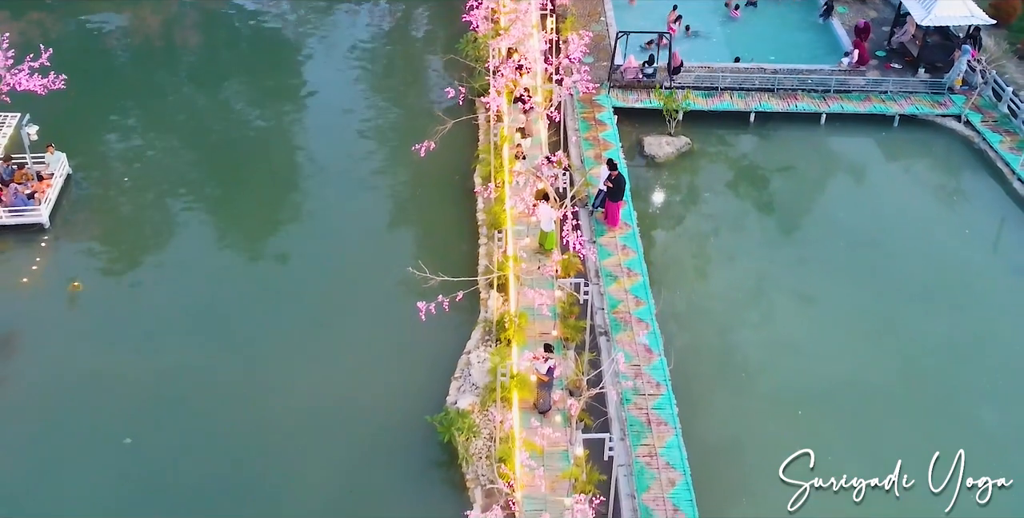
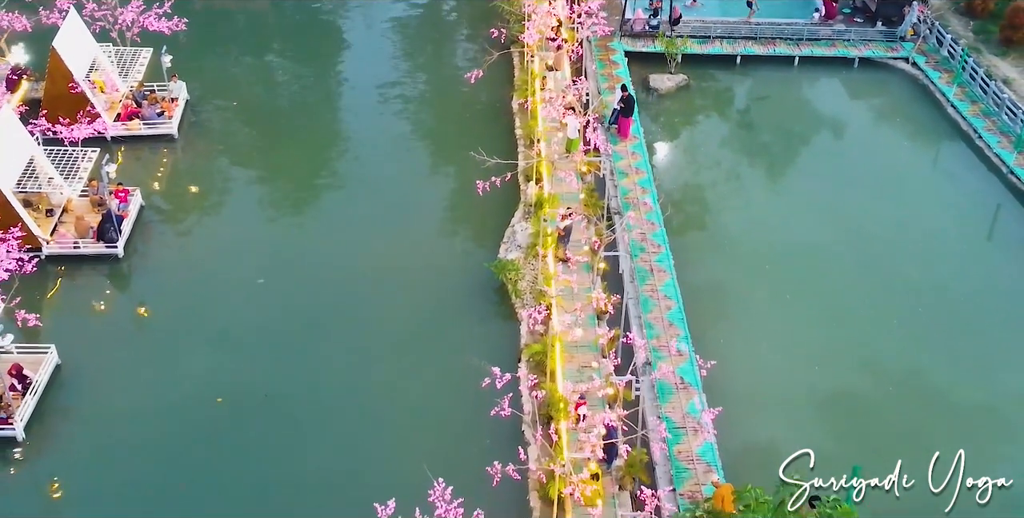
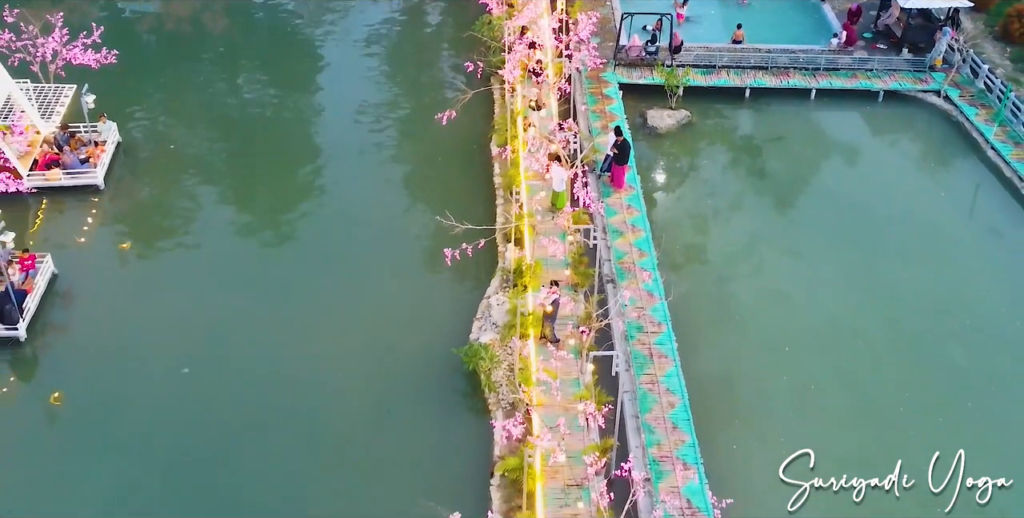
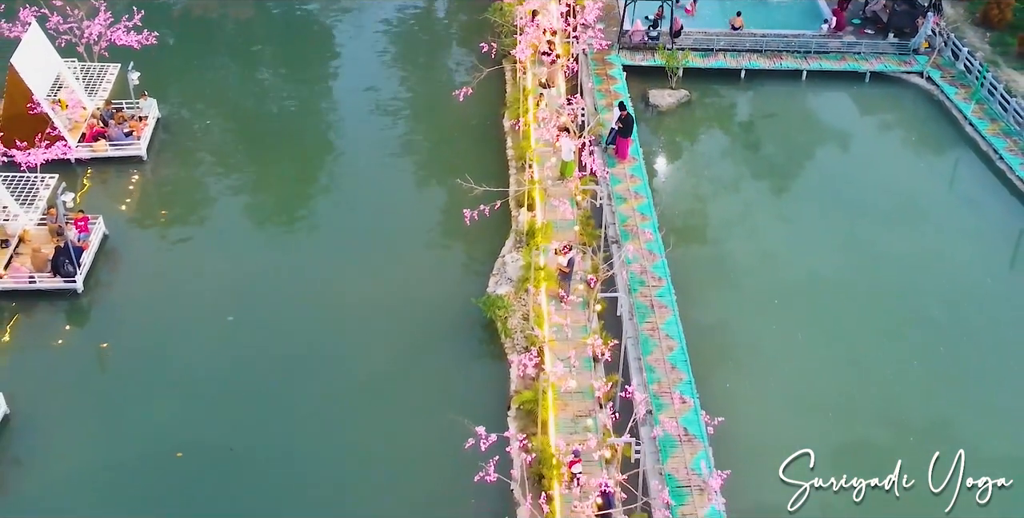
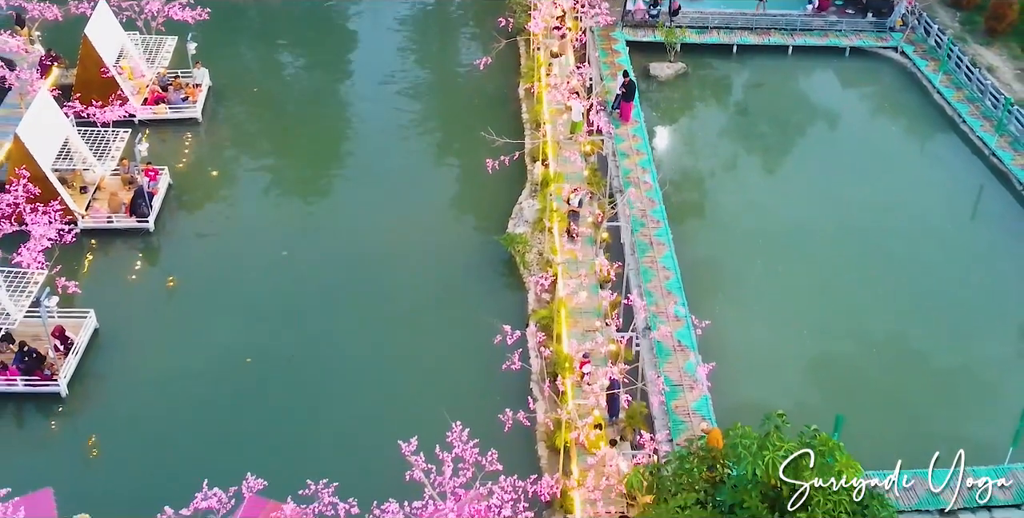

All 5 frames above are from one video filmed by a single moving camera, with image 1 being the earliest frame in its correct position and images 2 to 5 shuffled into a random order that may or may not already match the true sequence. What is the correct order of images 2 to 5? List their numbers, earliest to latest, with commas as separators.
3, 4, 2, 5
